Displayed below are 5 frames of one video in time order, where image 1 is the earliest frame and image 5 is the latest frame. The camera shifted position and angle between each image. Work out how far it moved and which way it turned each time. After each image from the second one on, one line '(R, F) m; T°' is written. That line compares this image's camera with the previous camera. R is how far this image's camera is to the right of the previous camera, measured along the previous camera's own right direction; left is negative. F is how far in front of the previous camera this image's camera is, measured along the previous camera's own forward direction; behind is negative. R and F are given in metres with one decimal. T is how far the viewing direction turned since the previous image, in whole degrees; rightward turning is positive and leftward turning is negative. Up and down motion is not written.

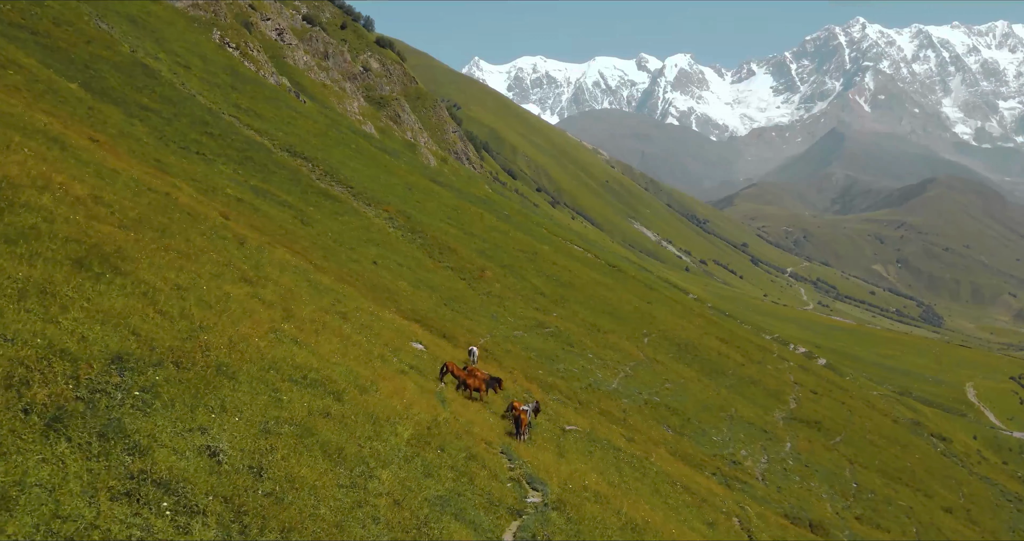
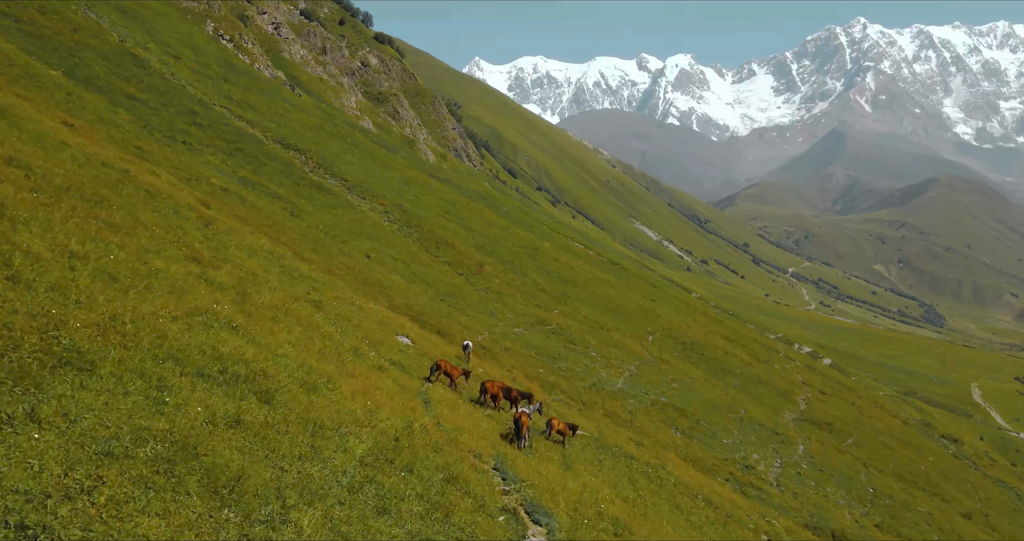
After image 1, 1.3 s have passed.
(+0.1, +3.0) m; 0°
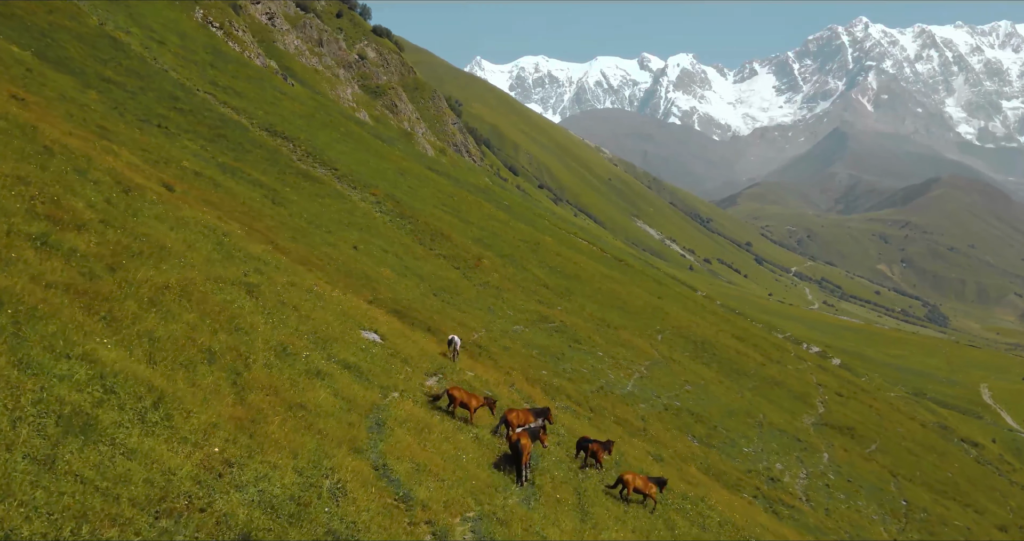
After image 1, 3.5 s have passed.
(+0.2, +4.9) m; 0°
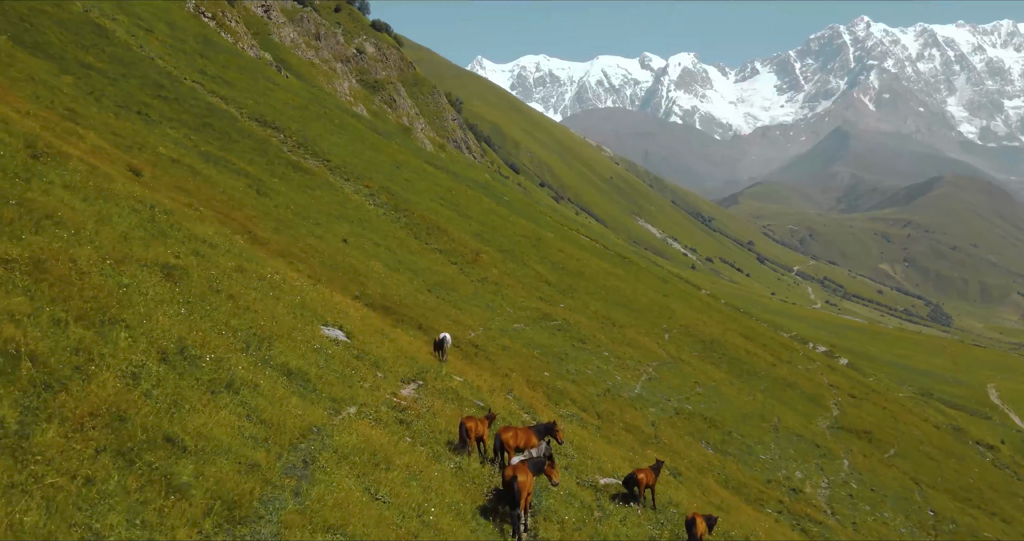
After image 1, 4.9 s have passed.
(+0.1, +3.5) m; 0°
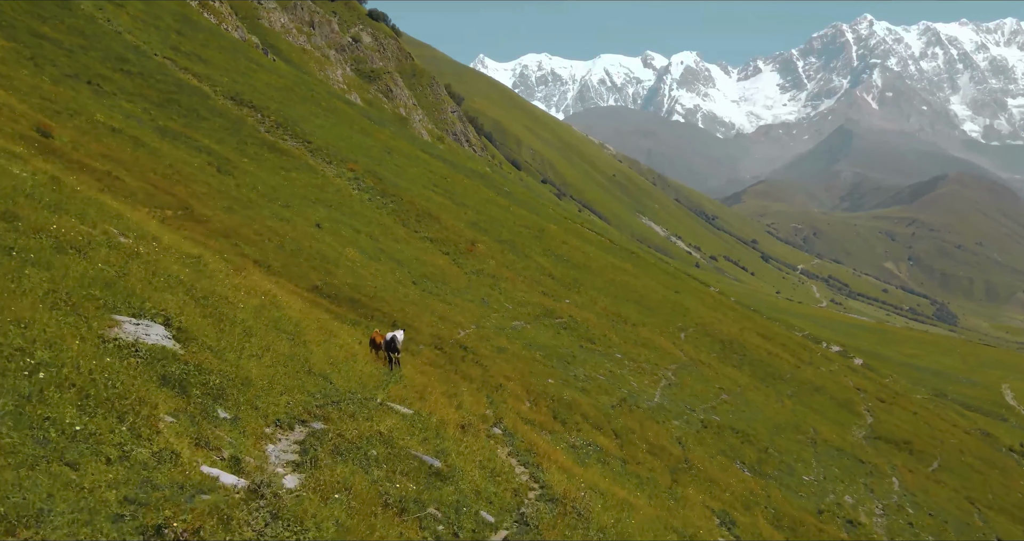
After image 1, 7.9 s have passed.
(+0.3, +7.1) m; 0°
